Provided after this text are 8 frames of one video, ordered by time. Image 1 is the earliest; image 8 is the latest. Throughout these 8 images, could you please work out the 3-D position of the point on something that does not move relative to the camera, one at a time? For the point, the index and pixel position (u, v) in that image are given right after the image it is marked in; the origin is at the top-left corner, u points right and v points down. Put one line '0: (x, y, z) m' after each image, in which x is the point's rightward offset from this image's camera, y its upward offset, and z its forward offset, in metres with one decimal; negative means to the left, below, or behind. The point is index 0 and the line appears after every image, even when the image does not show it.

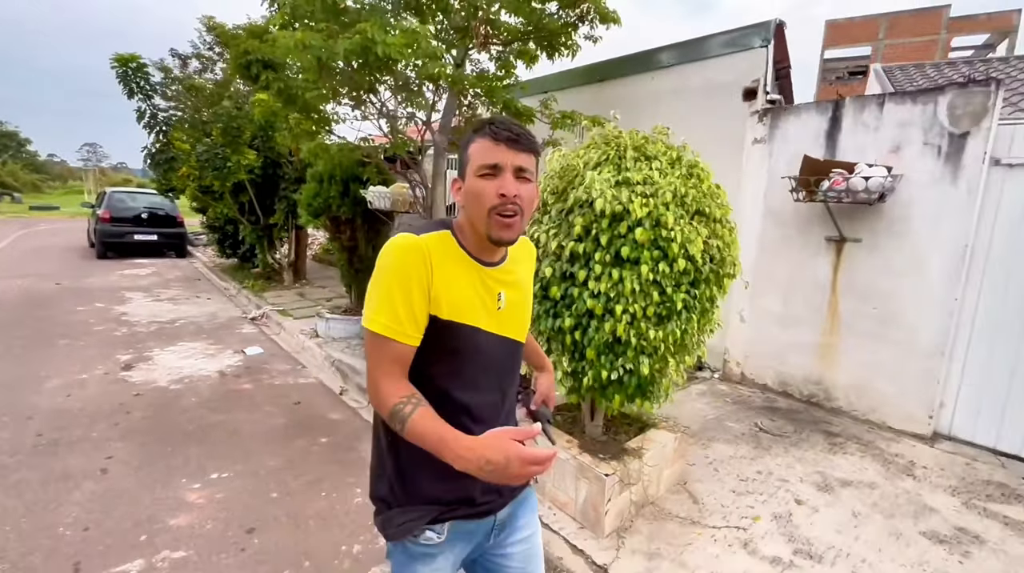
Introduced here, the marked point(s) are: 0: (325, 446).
0: (-1.2, -1.1, +3.3) m
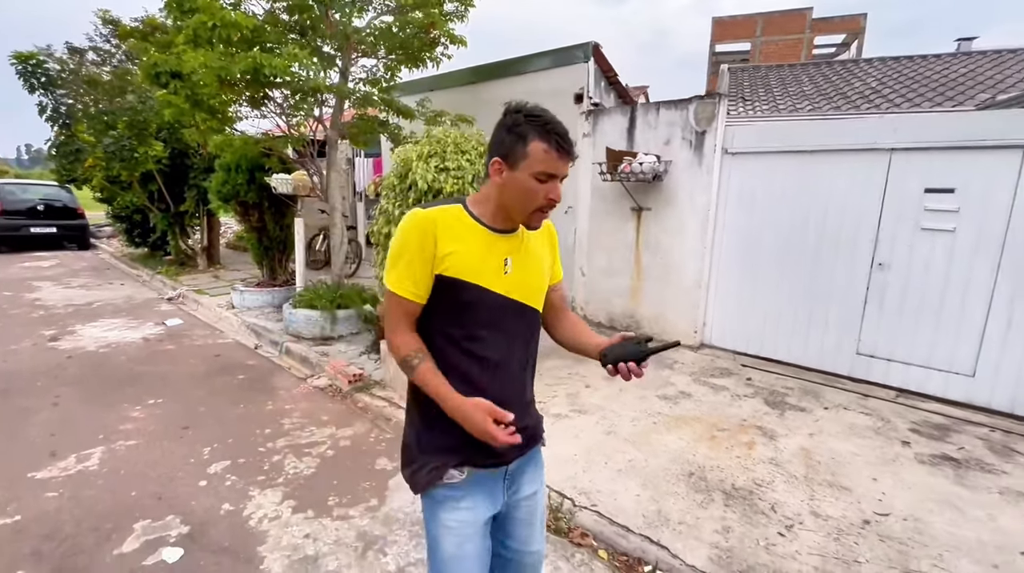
0: (-2.3, -0.8, +4.2) m
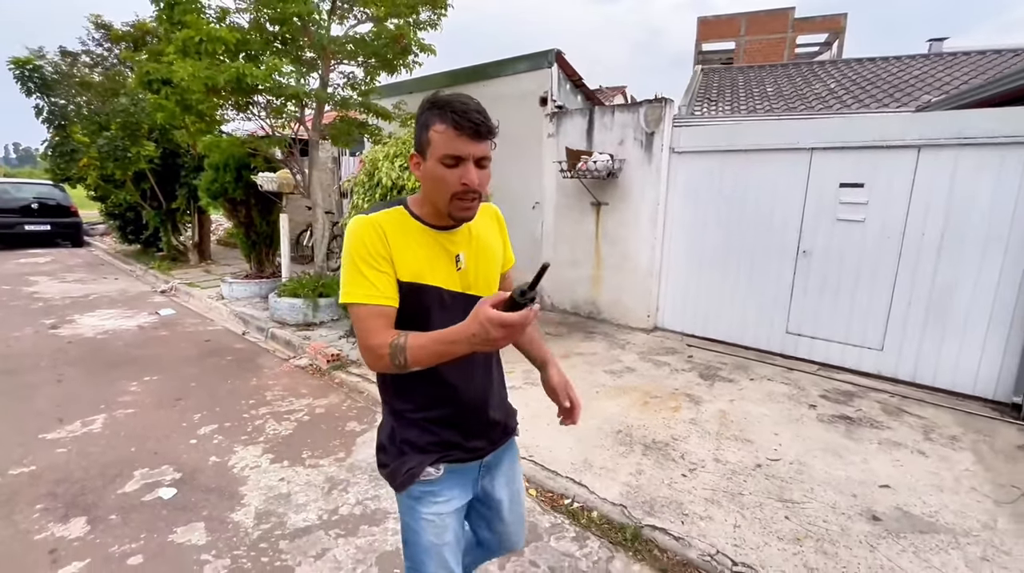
0: (-2.6, -0.7, +4.6) m
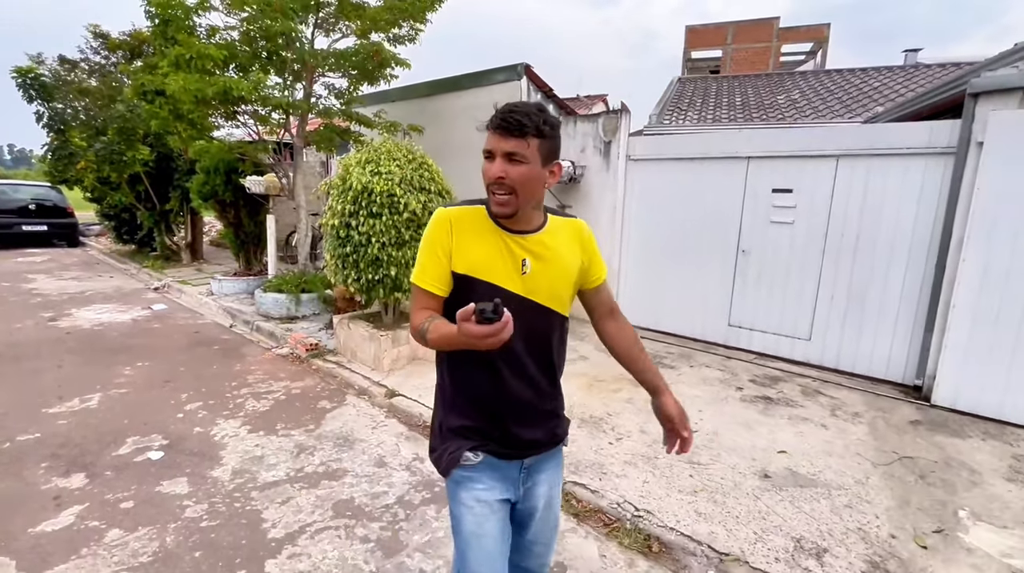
0: (-3.0, -0.6, +4.9) m
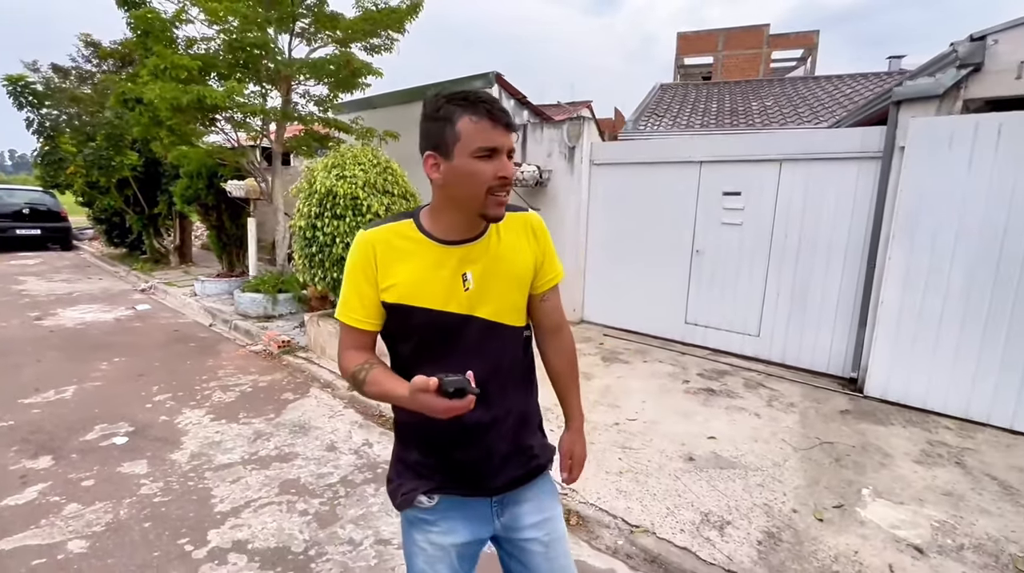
0: (-3.3, -0.6, +5.1) m
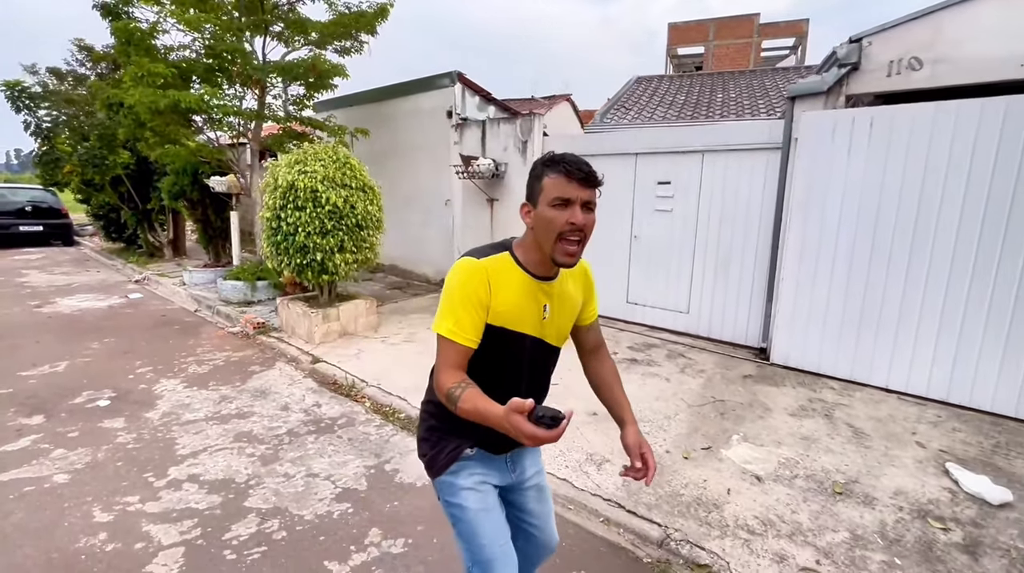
0: (-3.8, -0.5, +5.6) m
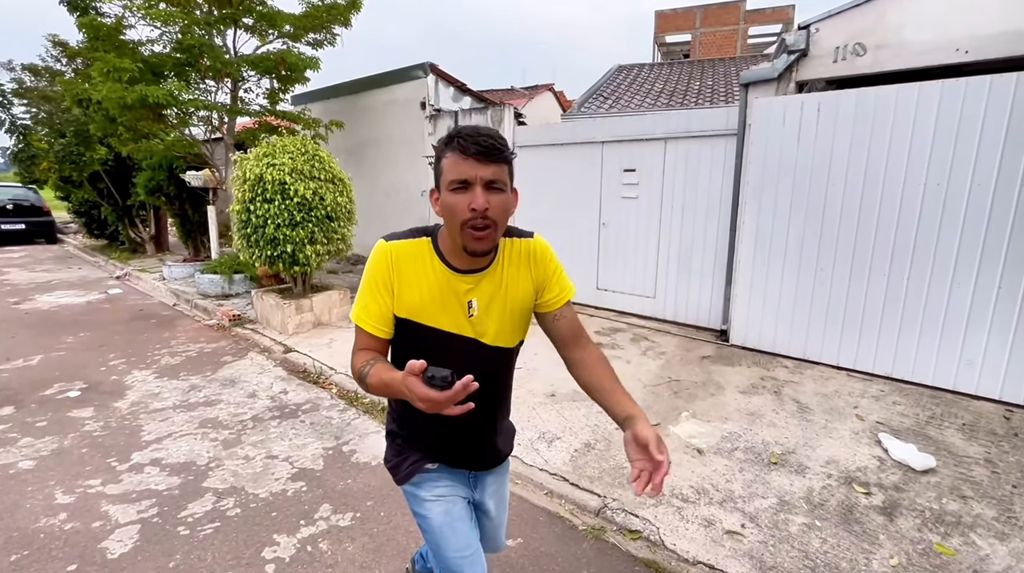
0: (-4.1, -0.4, +5.7) m
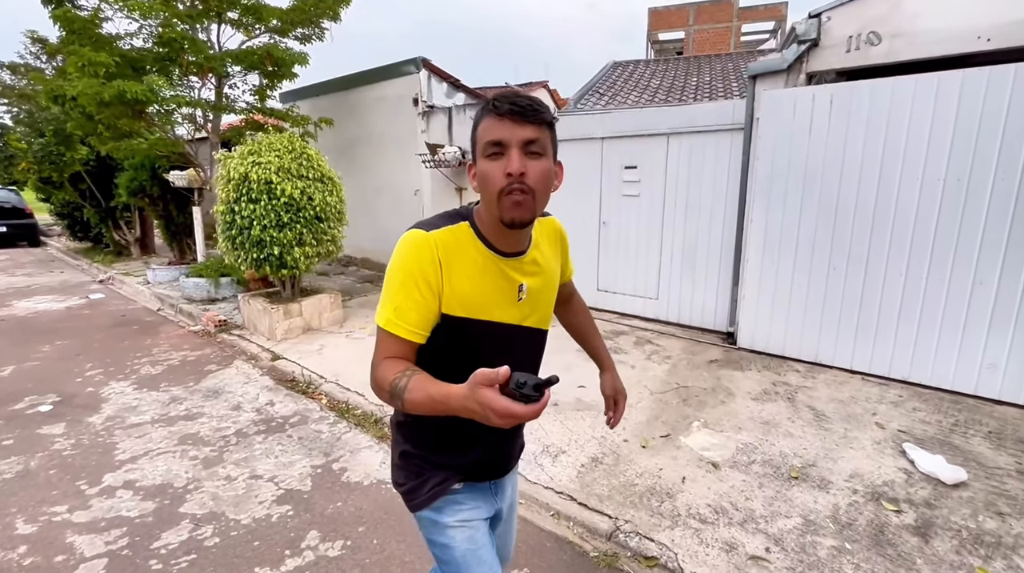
0: (-4.2, -0.5, +5.5) m
